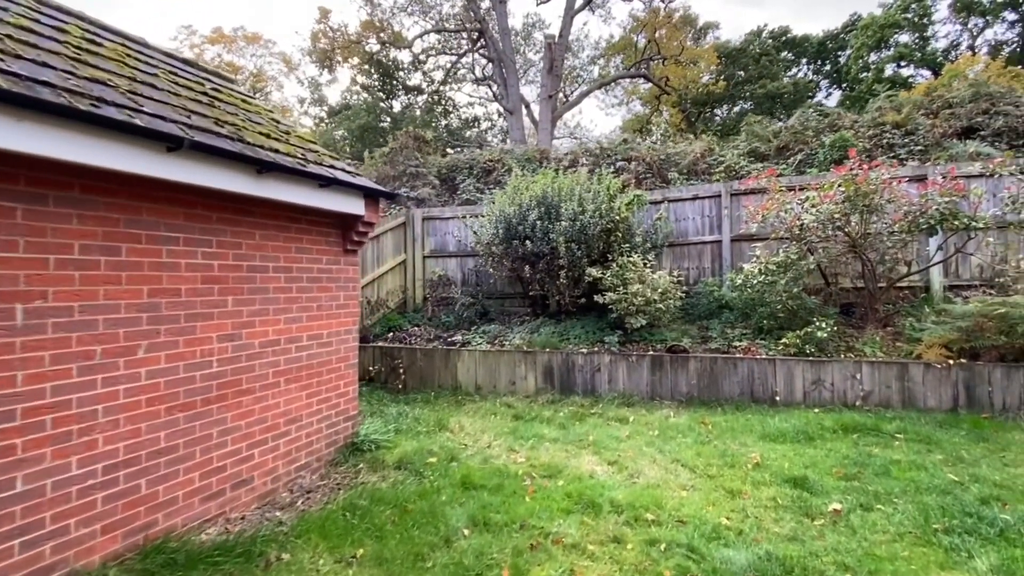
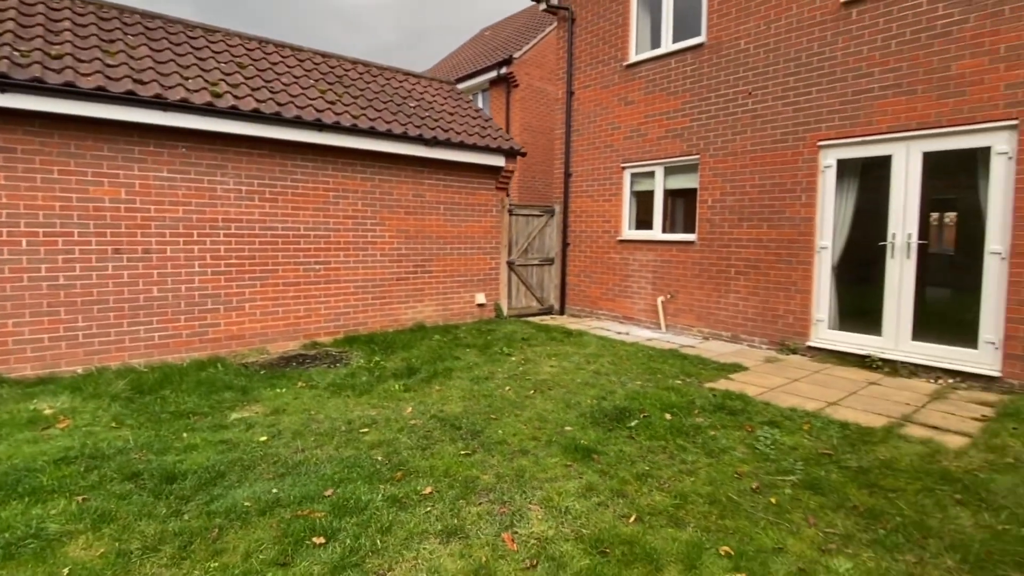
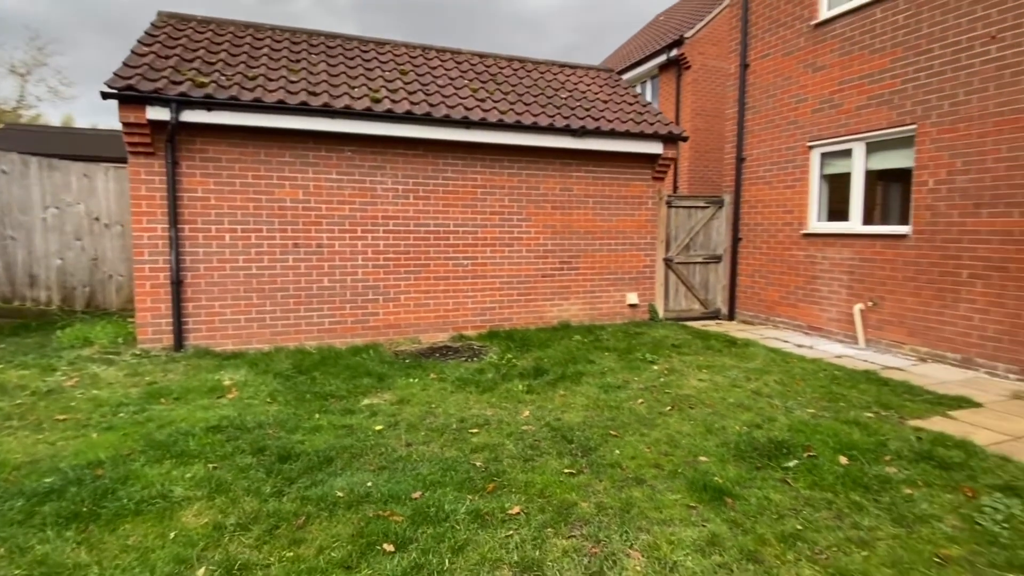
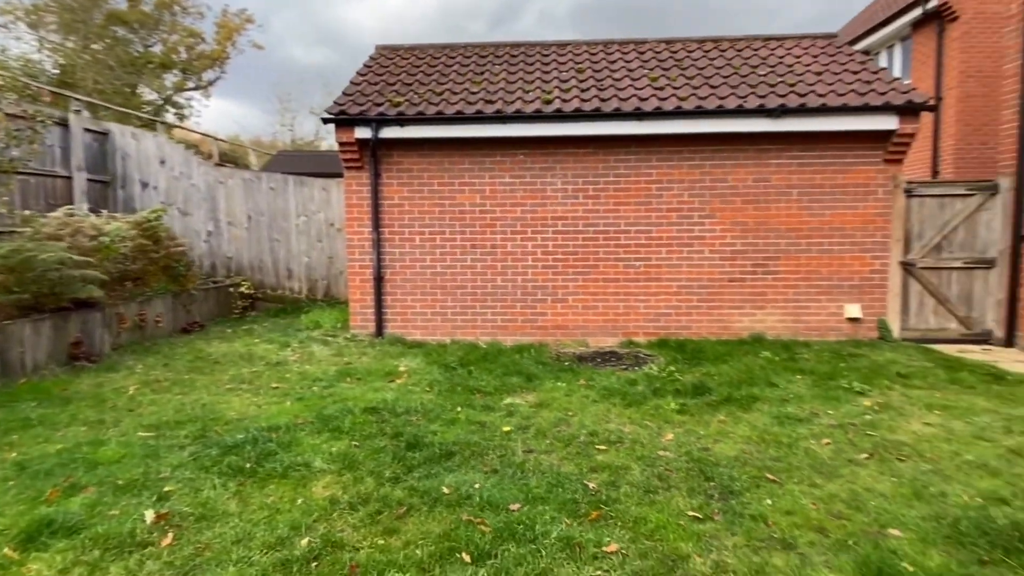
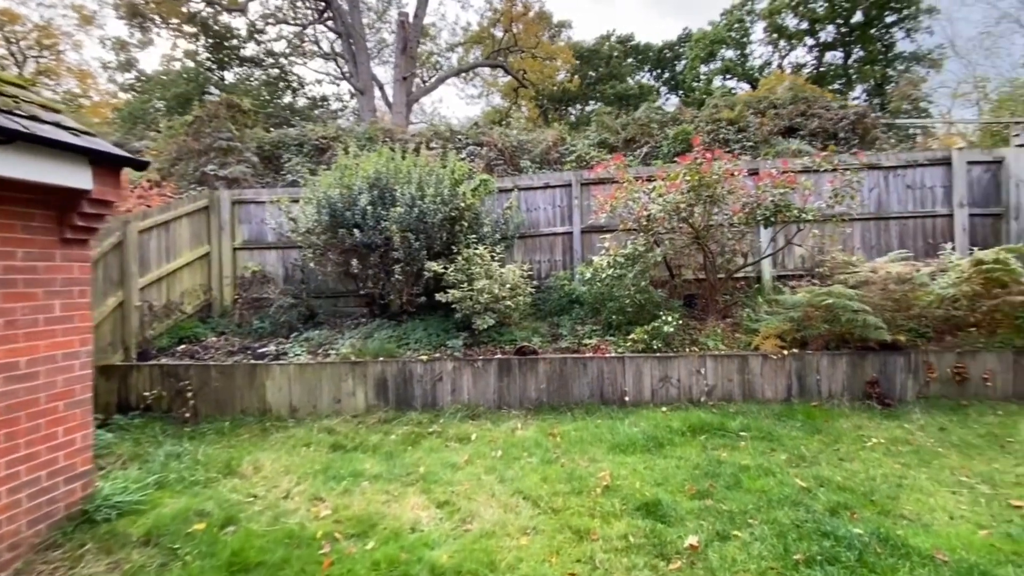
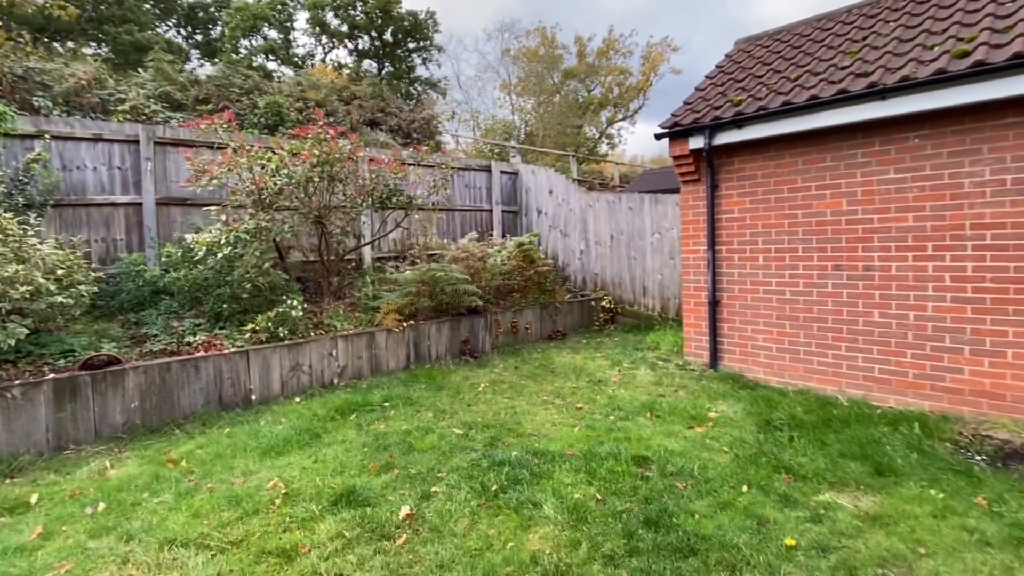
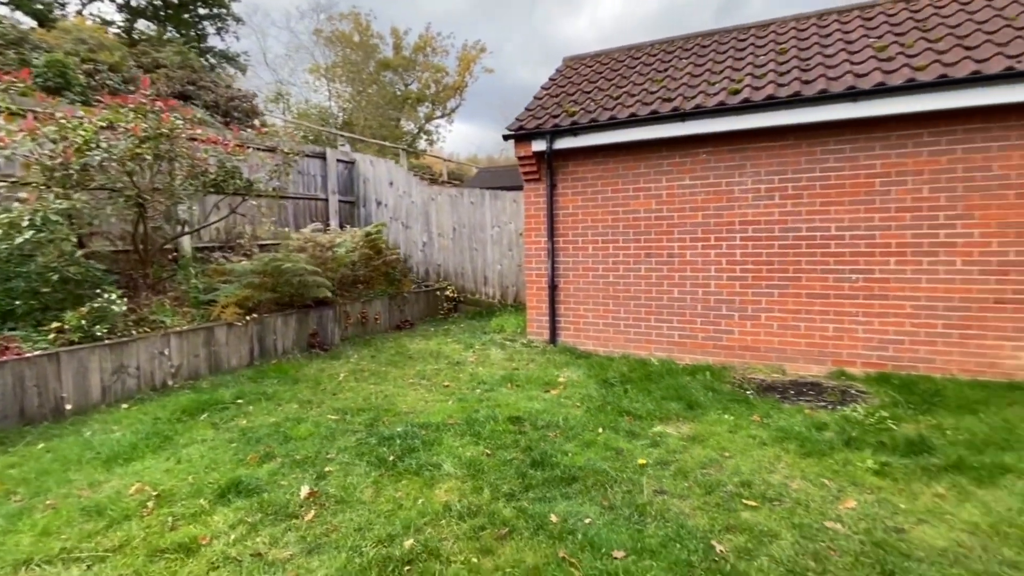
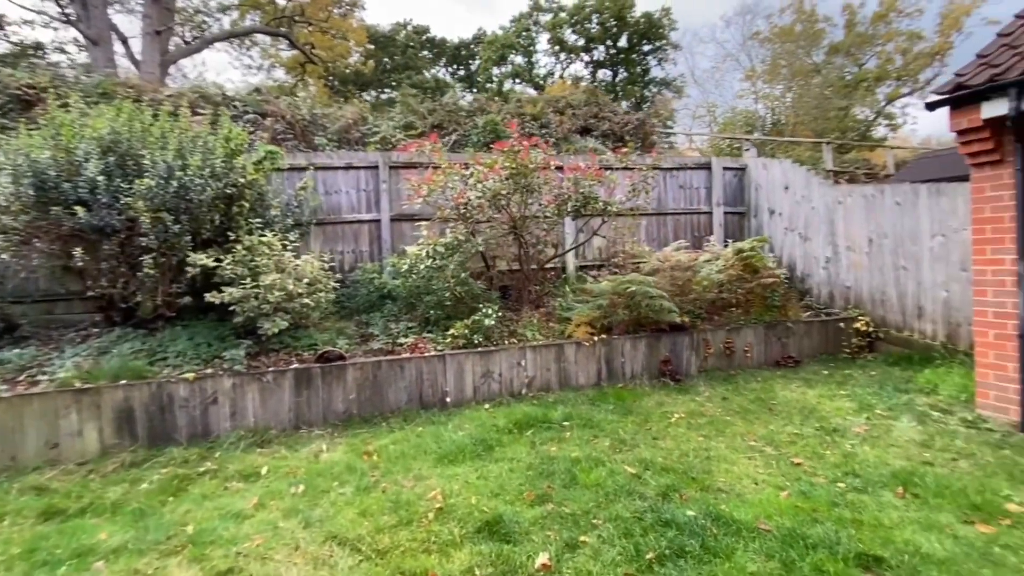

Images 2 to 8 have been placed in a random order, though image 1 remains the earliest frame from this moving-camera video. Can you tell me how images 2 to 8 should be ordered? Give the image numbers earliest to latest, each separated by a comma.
5, 8, 6, 7, 4, 3, 2
